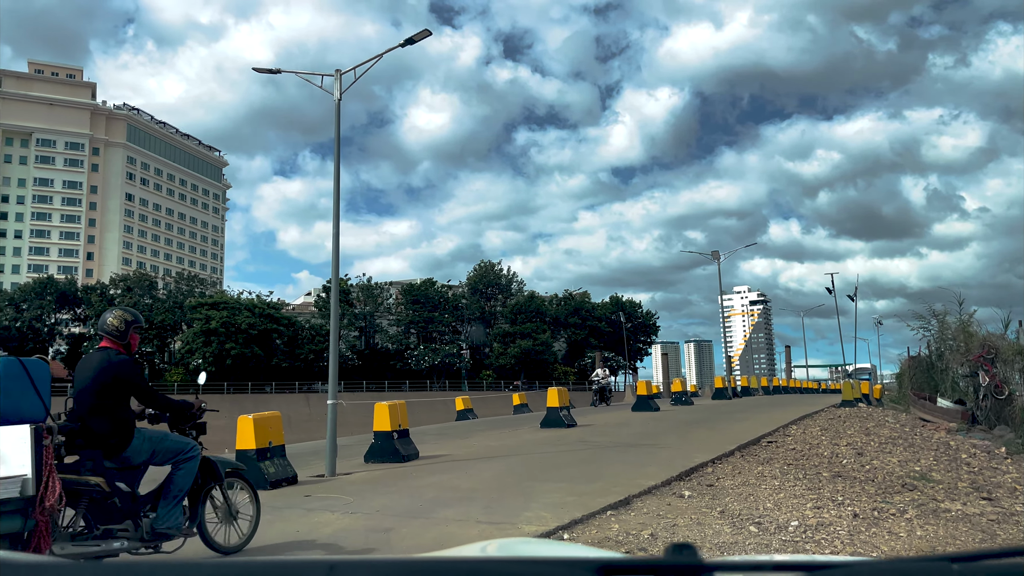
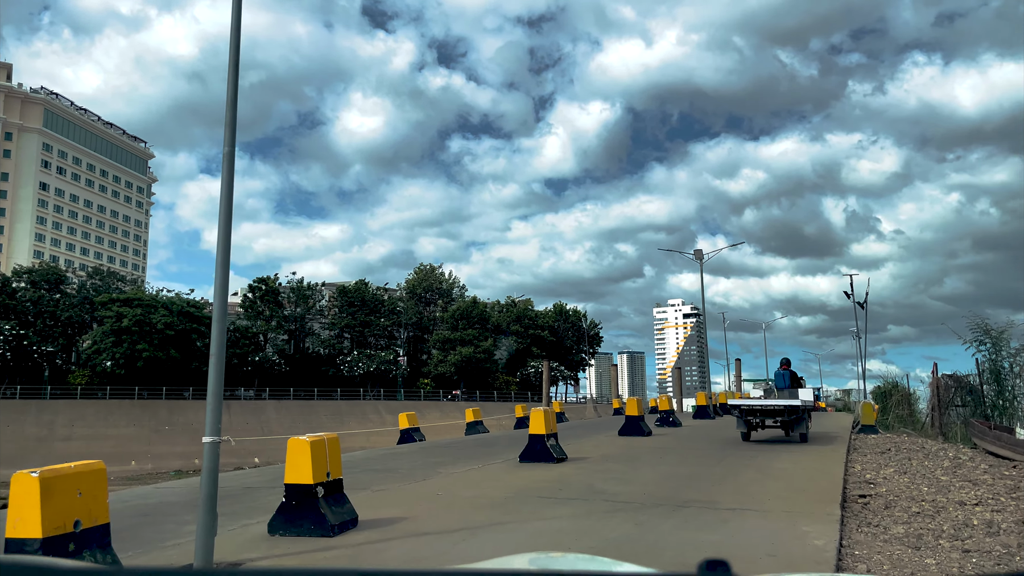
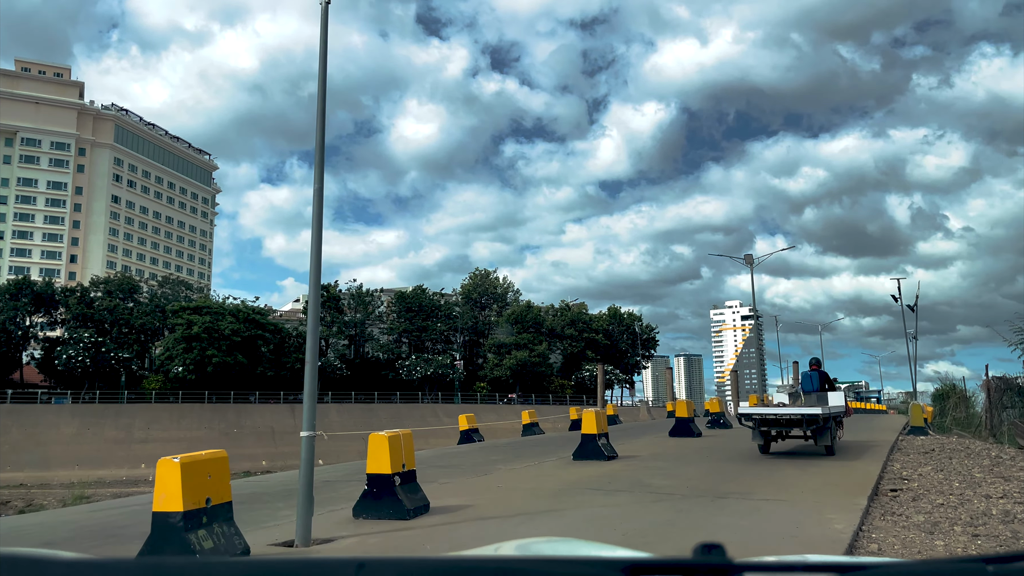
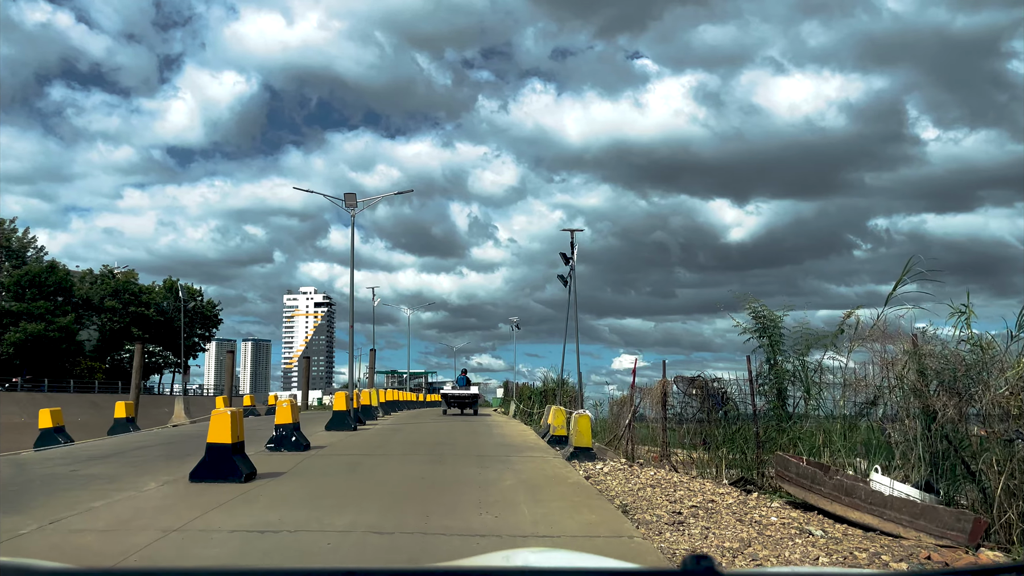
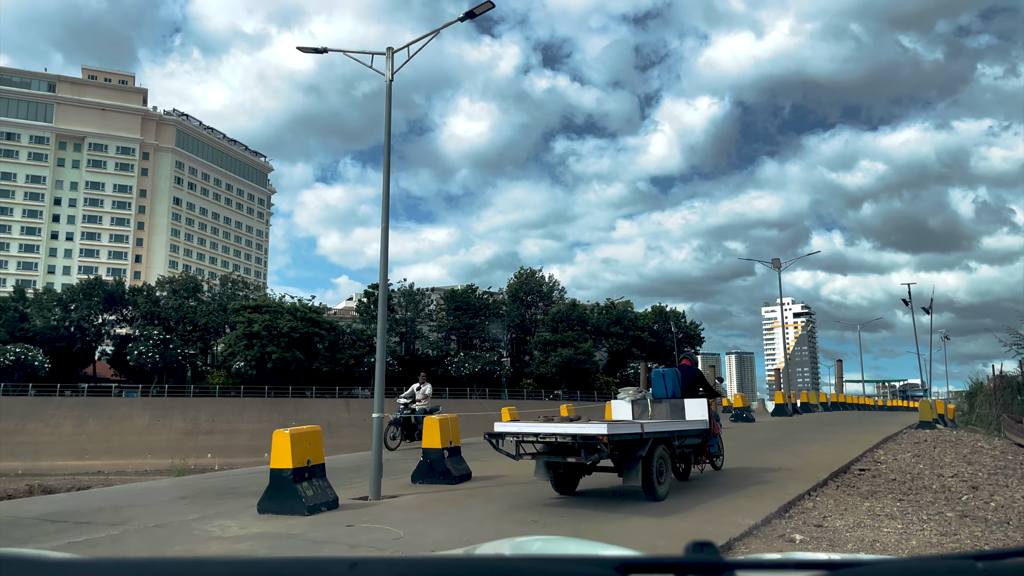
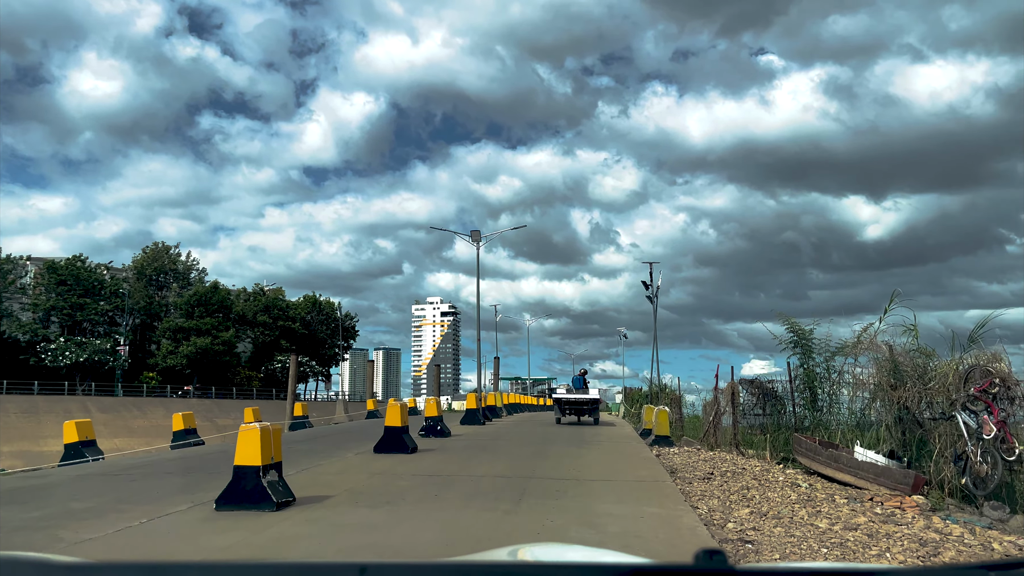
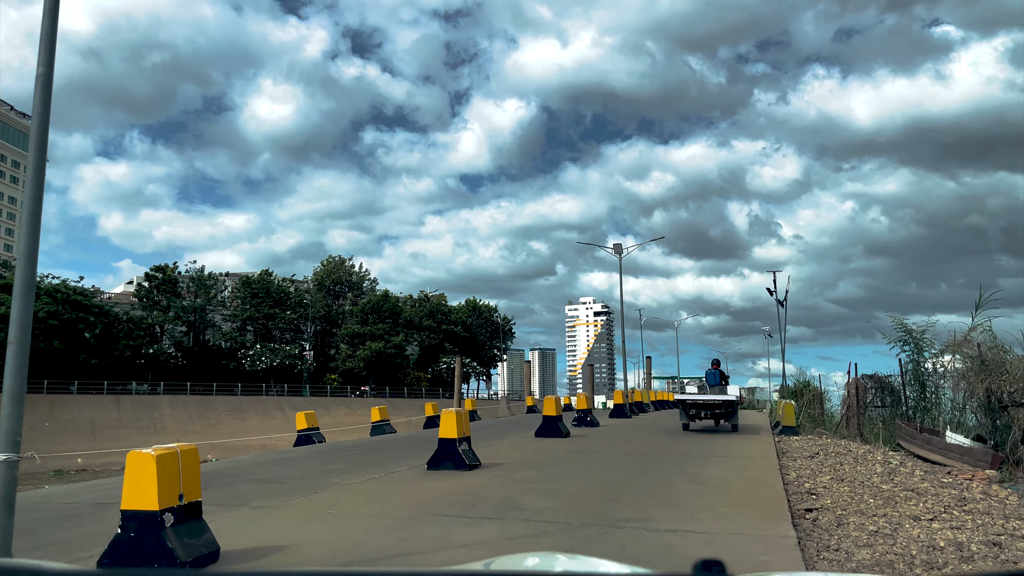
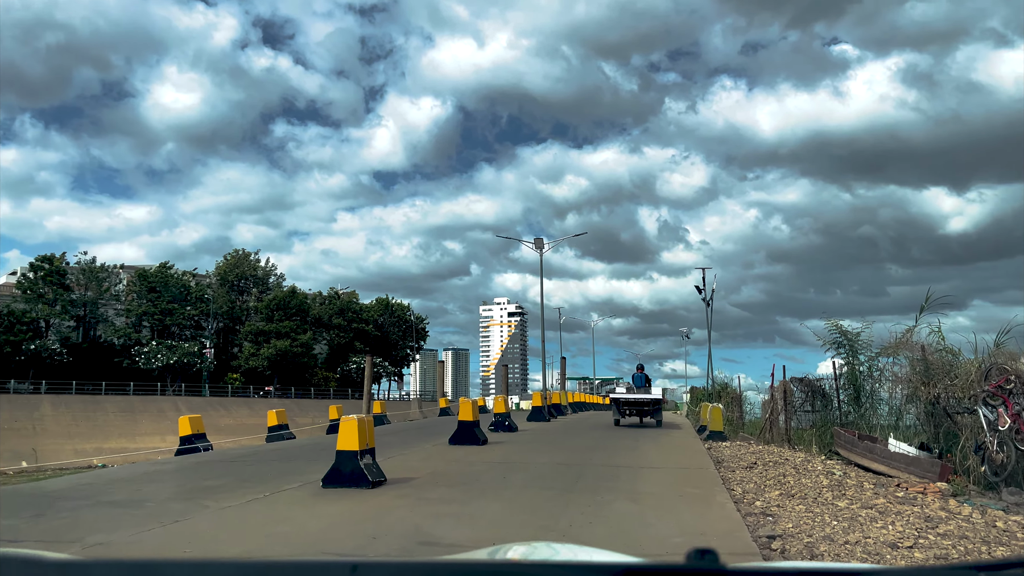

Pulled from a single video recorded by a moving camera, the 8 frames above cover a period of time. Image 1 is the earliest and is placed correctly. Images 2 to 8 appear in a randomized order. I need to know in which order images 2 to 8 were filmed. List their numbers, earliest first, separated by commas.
5, 3, 2, 7, 8, 6, 4
